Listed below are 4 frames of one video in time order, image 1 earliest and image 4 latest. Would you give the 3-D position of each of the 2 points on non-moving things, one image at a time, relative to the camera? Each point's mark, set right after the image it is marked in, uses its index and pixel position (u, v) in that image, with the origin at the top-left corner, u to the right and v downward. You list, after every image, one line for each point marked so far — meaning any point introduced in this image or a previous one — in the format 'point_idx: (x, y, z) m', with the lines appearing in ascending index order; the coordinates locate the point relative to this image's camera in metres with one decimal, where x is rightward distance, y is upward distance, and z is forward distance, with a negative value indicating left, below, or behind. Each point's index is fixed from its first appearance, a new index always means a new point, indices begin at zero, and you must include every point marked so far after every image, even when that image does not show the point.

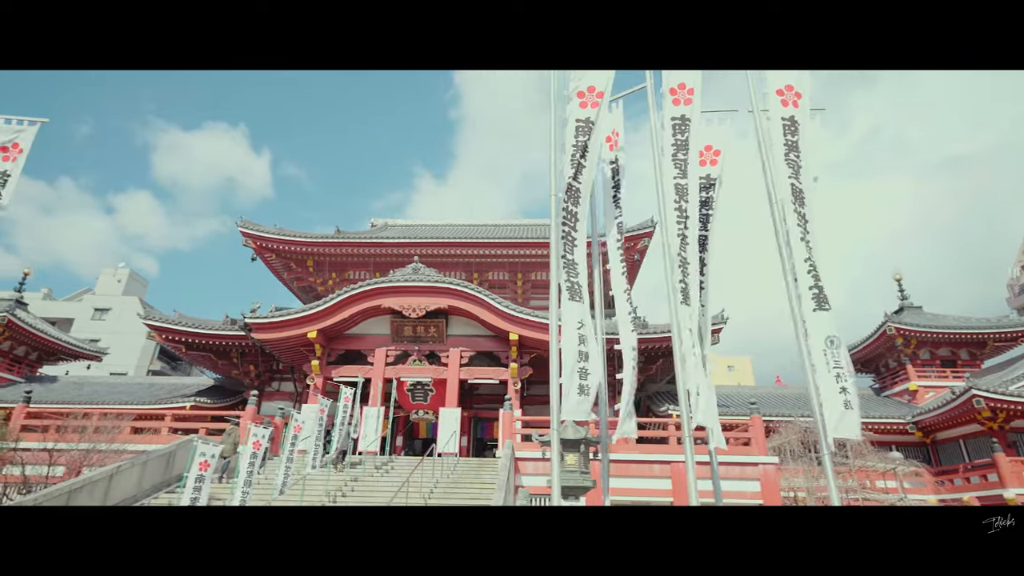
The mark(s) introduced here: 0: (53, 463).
0: (-7.8, -3.0, +9.2) m
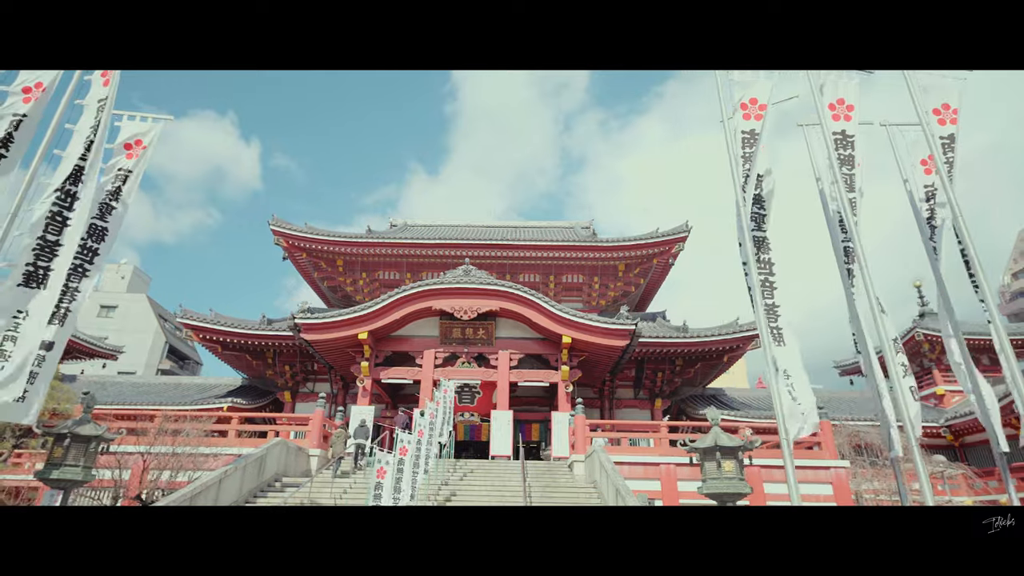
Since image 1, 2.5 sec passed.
0: (-6.3, -2.9, +8.9) m
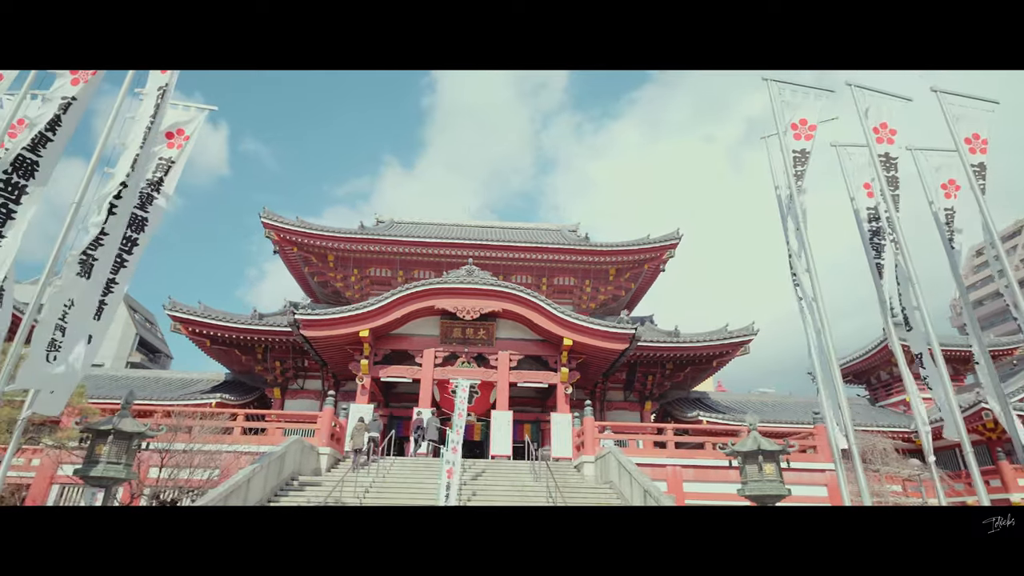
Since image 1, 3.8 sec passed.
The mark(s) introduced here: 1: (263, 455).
0: (-6.0, -2.8, +8.6) m
1: (-3.6, -2.4, +7.9) m
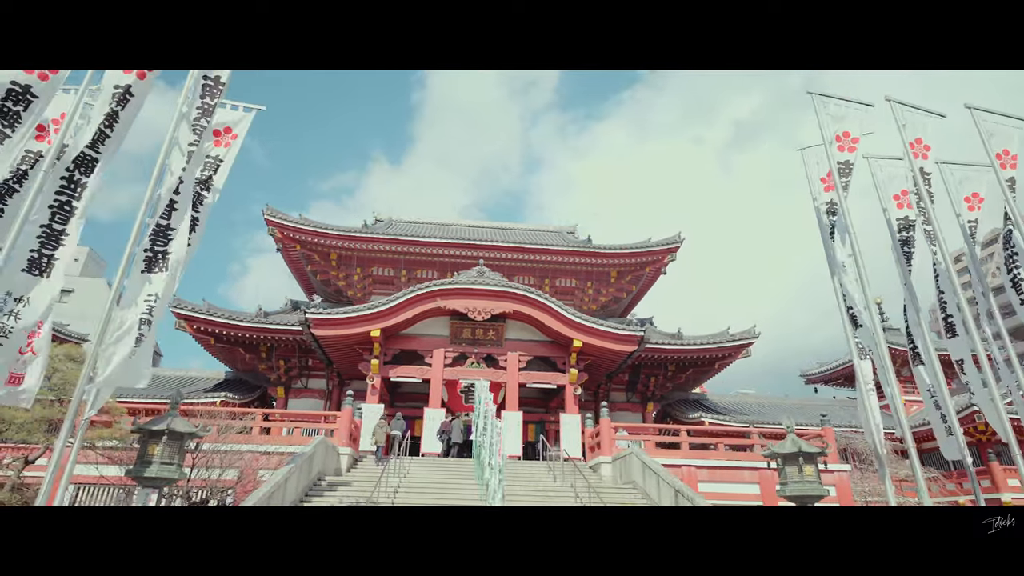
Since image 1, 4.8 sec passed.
0: (-5.6, -2.8, +8.6) m
1: (-3.2, -2.4, +7.9) m
